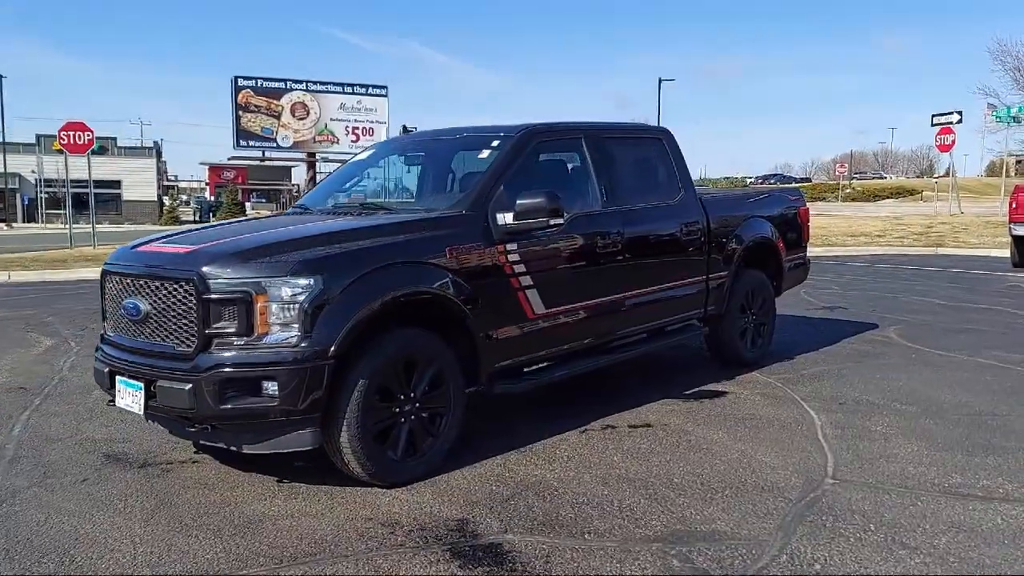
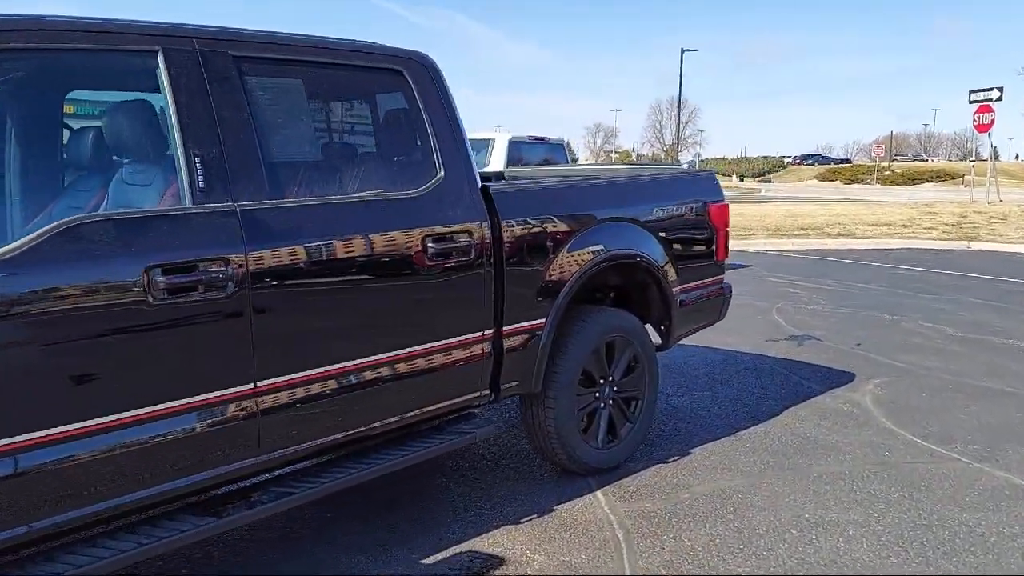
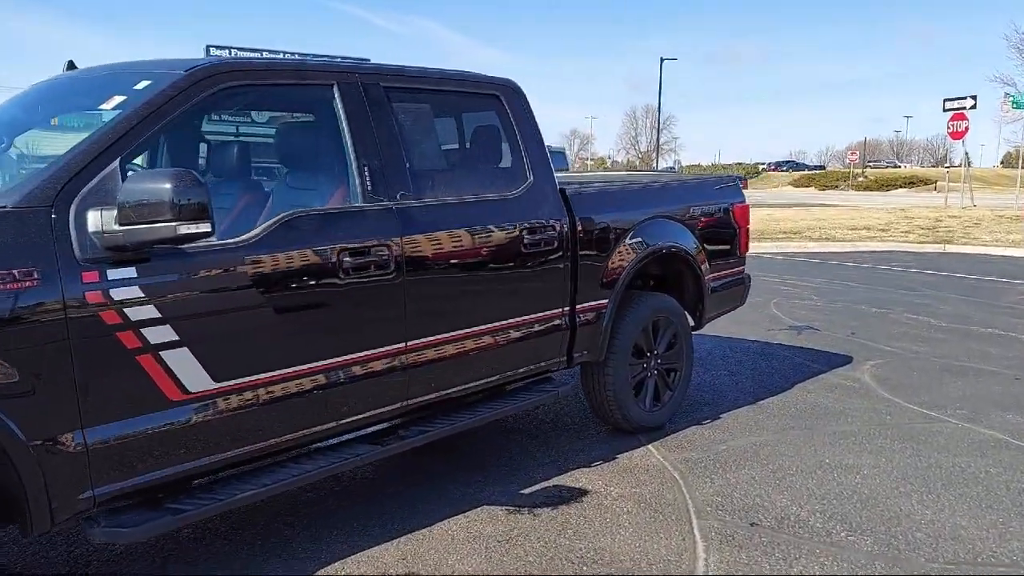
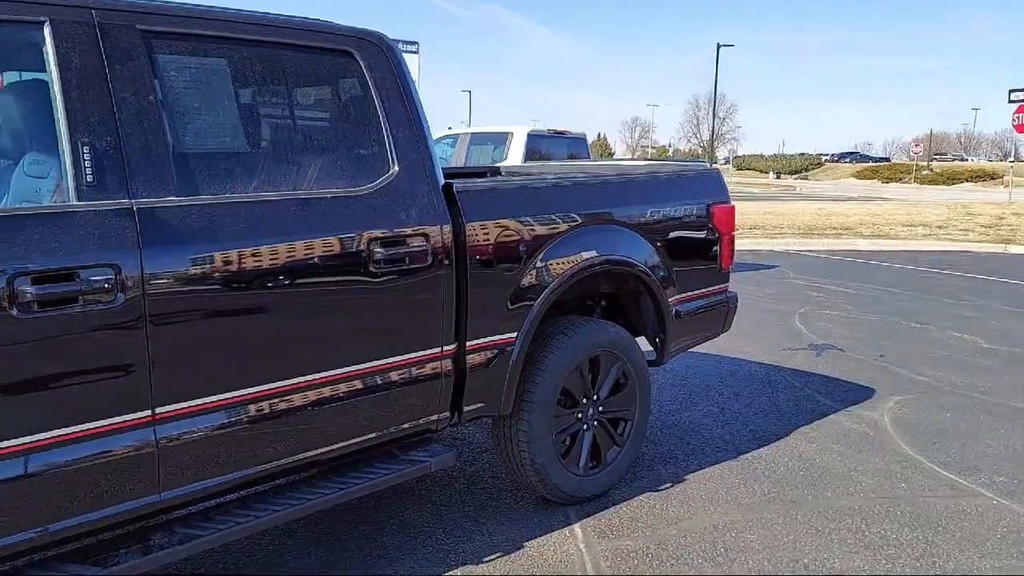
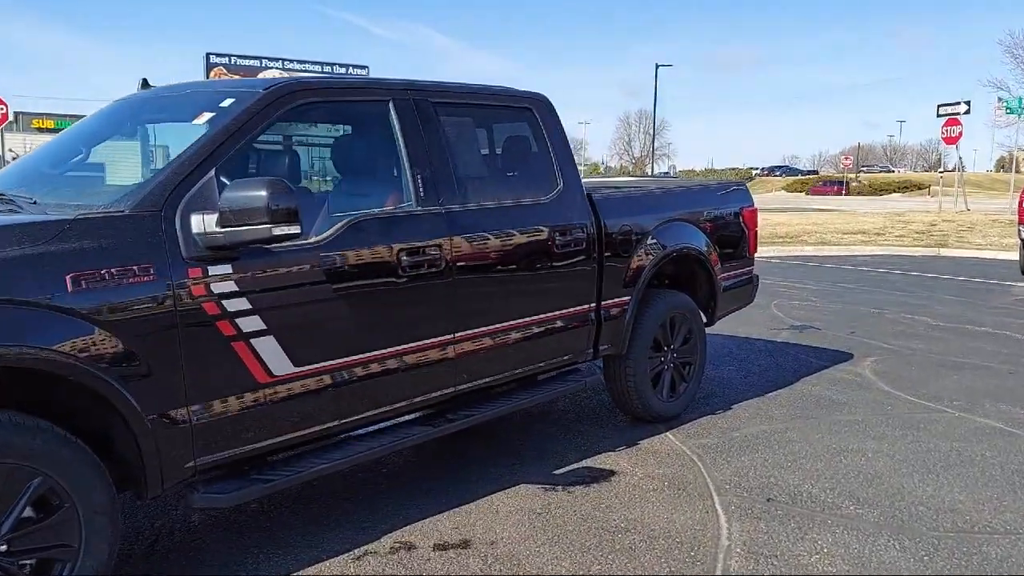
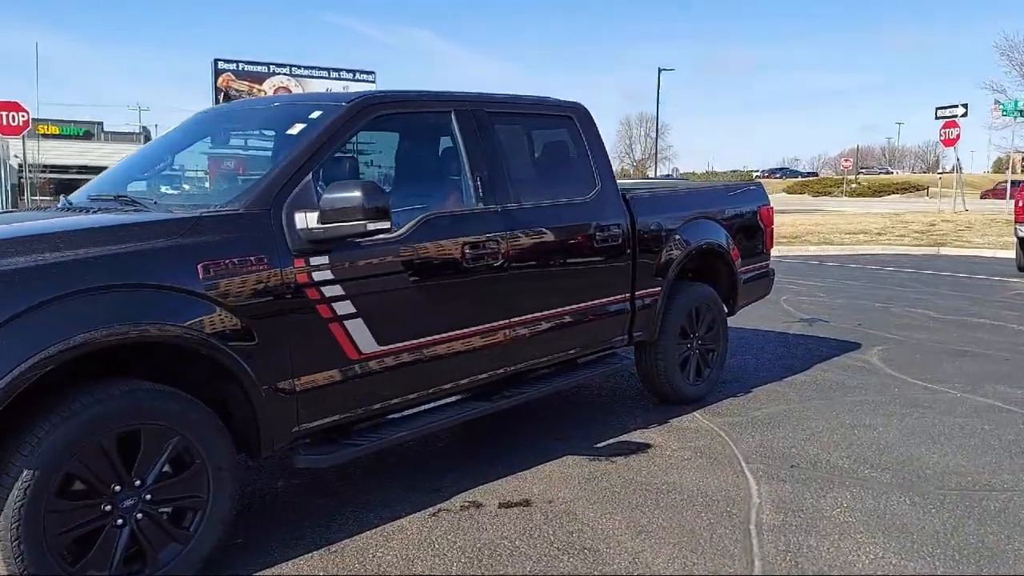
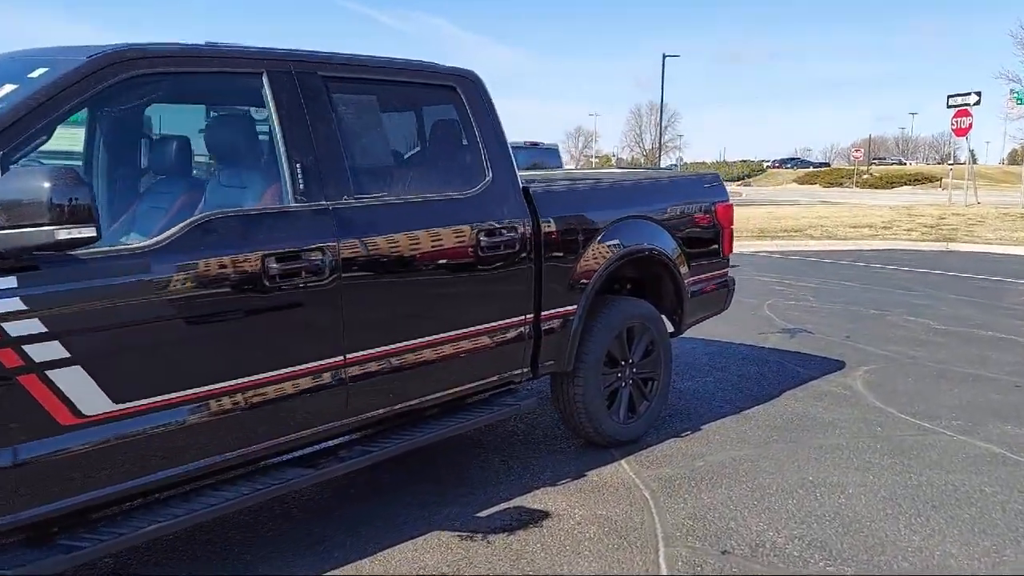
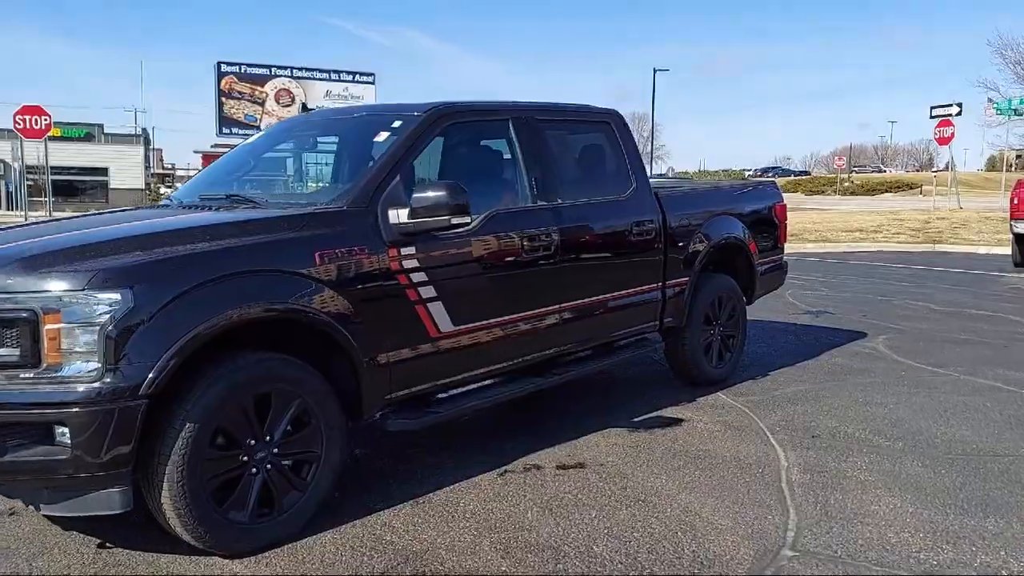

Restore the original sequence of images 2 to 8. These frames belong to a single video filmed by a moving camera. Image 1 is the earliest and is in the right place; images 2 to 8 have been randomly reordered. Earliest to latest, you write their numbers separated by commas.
8, 6, 5, 3, 7, 2, 4
